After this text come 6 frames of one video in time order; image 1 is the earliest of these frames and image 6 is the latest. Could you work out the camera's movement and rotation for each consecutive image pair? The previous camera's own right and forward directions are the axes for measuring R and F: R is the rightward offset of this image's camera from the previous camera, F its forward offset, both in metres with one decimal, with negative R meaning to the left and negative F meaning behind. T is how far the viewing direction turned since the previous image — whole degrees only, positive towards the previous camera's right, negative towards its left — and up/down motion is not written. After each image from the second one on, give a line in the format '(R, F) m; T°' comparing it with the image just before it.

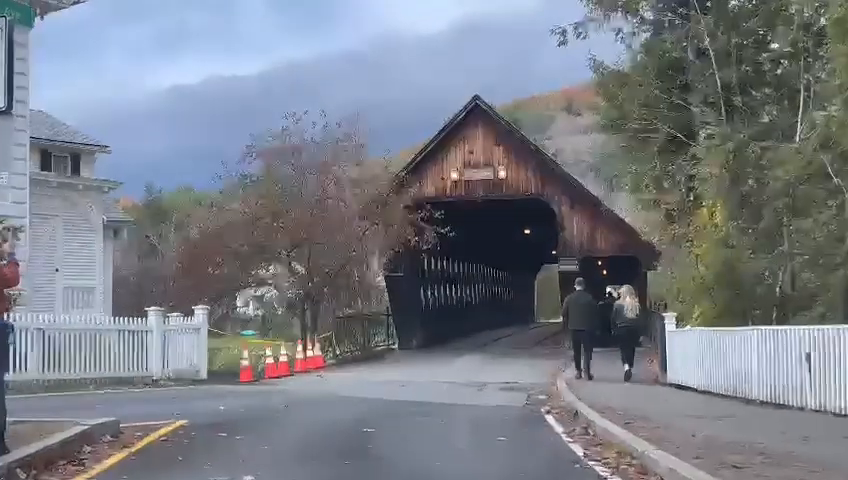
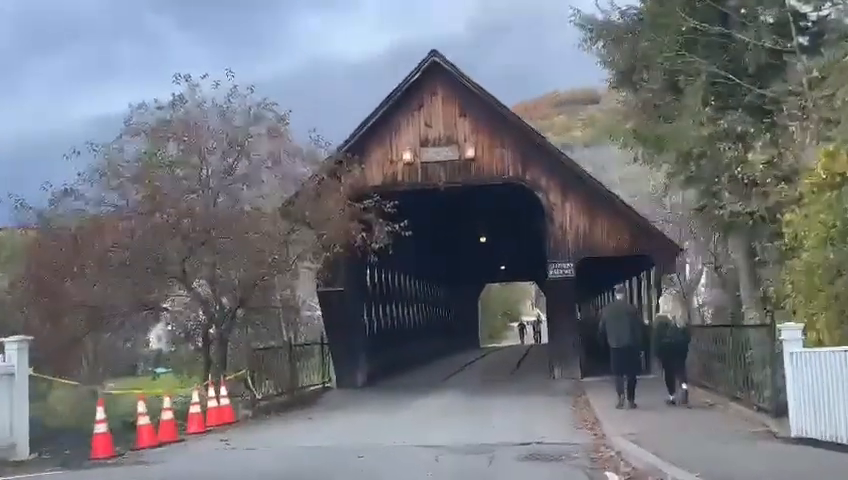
(-0.6, +7.6) m; +5°
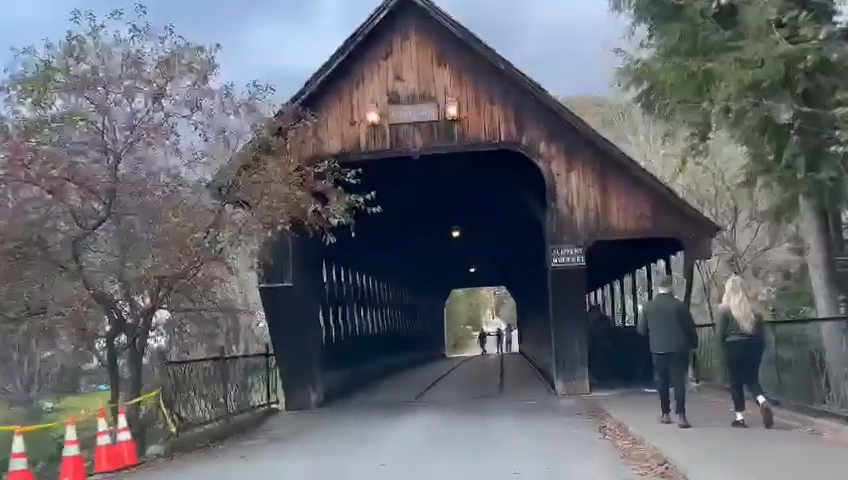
(-0.3, +4.8) m; +3°
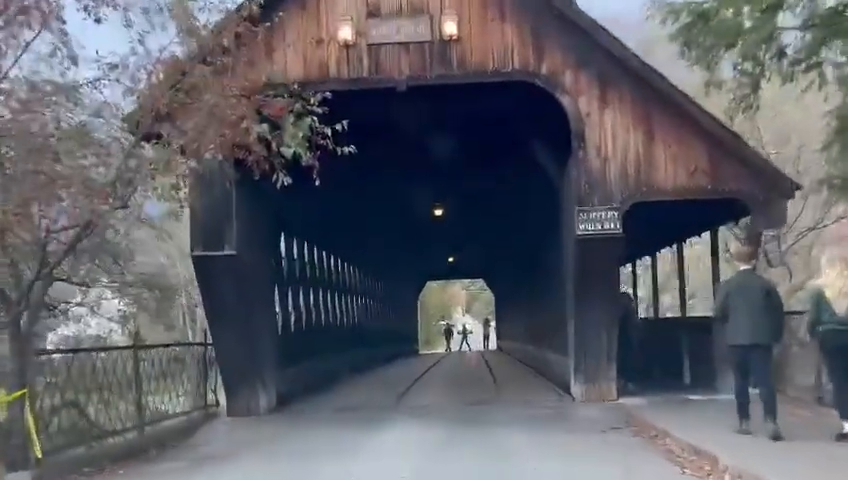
(-0.3, +4.3) m; +2°
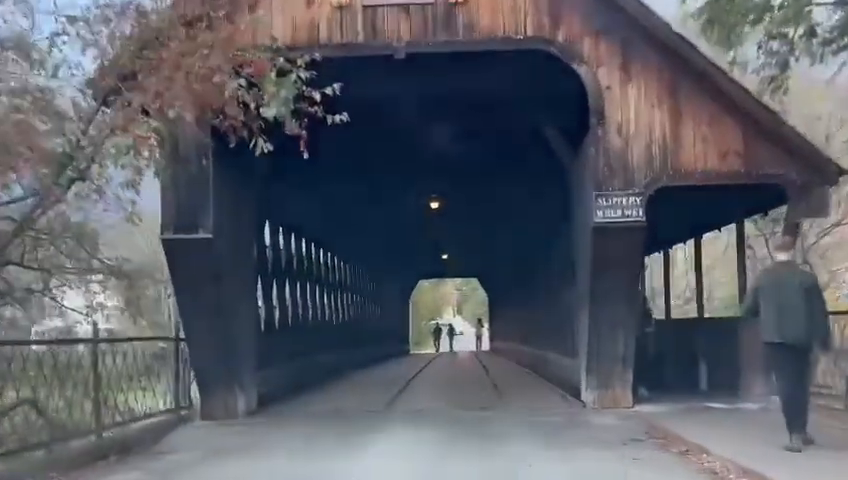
(-0.1, +1.5) m; +1°
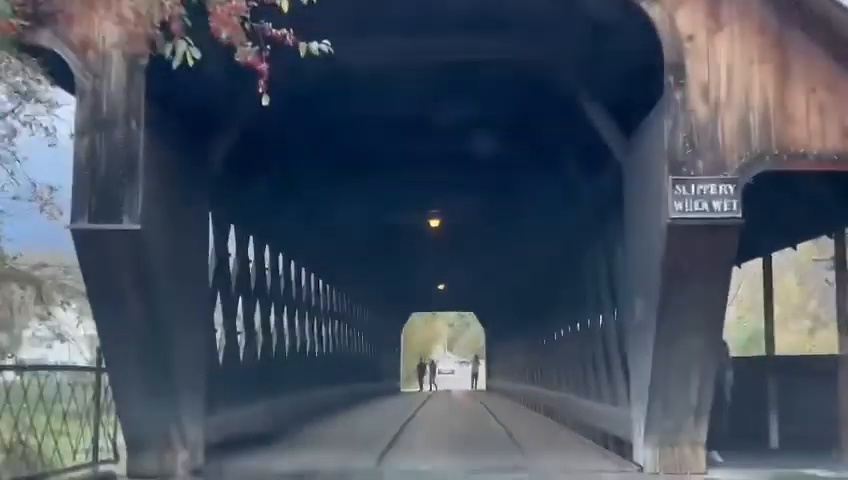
(-0.2, +3.4) m; 0°
